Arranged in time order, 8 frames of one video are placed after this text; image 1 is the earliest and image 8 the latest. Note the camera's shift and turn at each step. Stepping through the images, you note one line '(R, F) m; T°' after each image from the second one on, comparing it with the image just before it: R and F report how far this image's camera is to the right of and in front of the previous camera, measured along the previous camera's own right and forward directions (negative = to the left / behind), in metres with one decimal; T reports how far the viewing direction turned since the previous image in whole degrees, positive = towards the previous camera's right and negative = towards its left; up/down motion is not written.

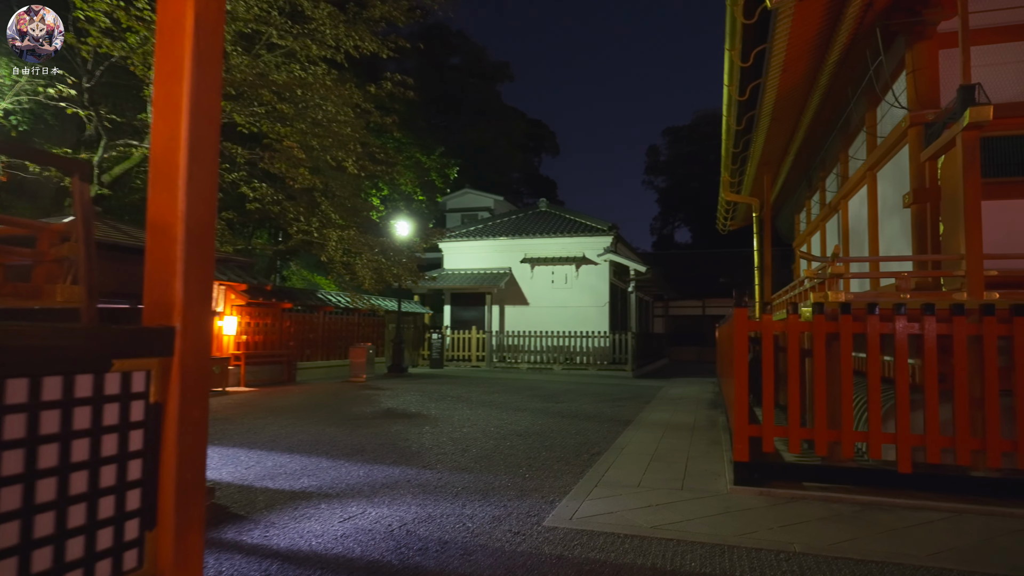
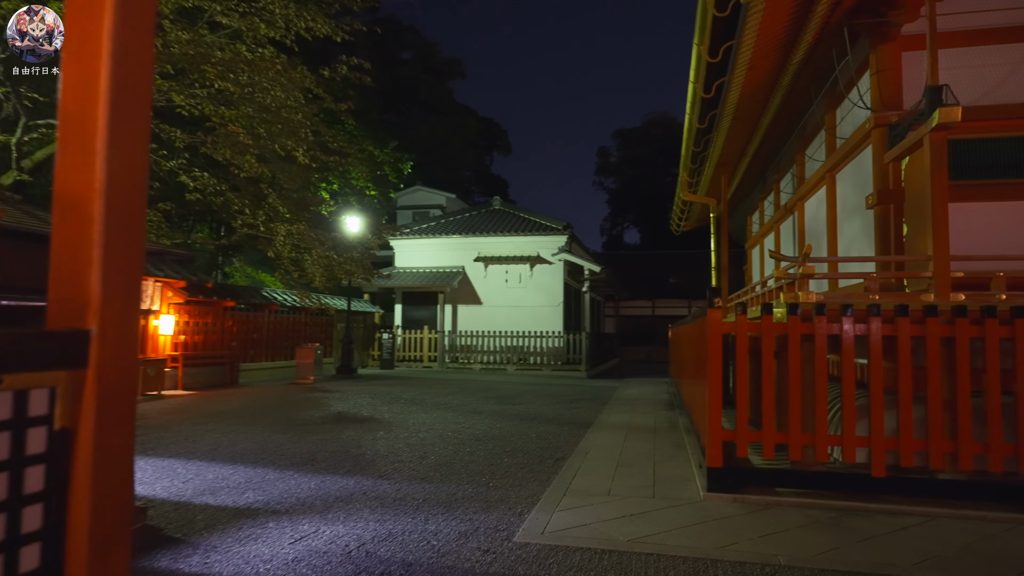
(-0.1, +0.3) m; +4°
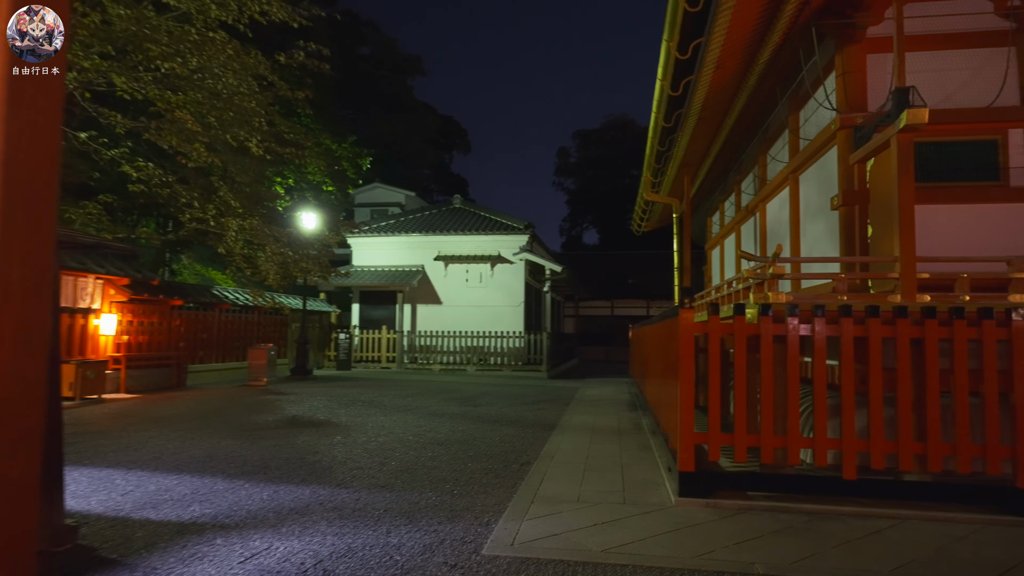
(-0.1, +0.2) m; +4°
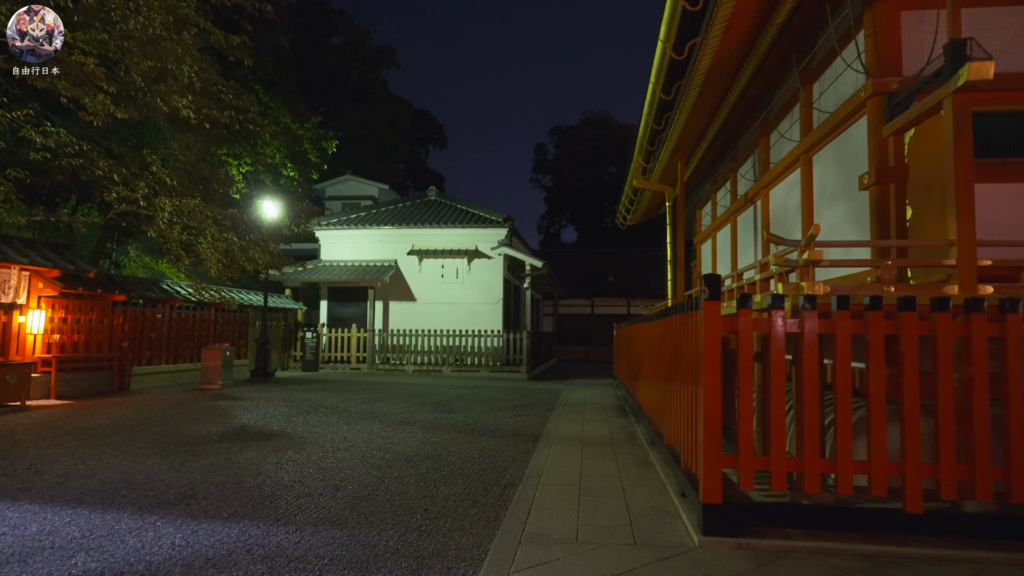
(0.0, +1.0) m; +2°
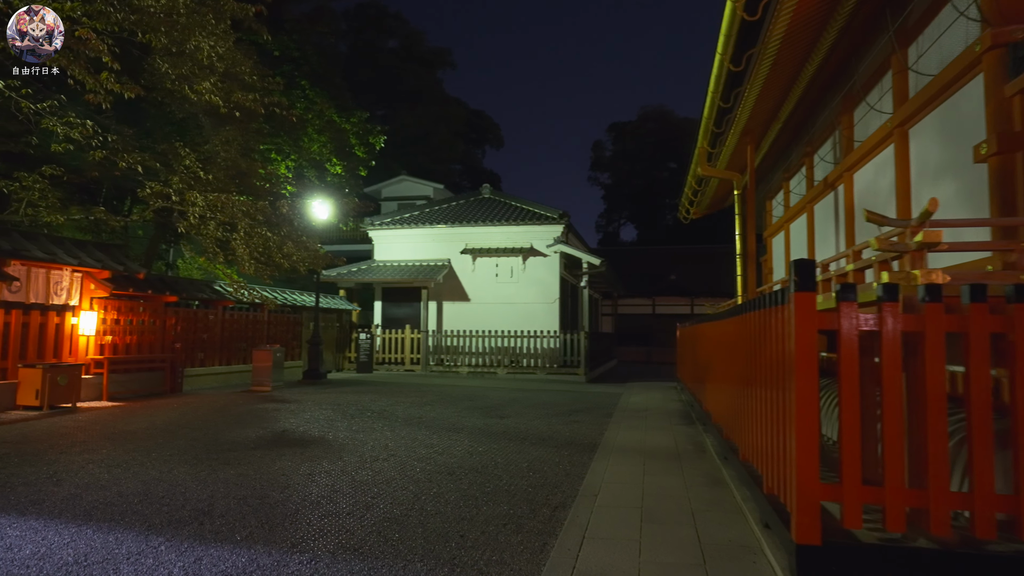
(+0.1, +0.6) m; -5°
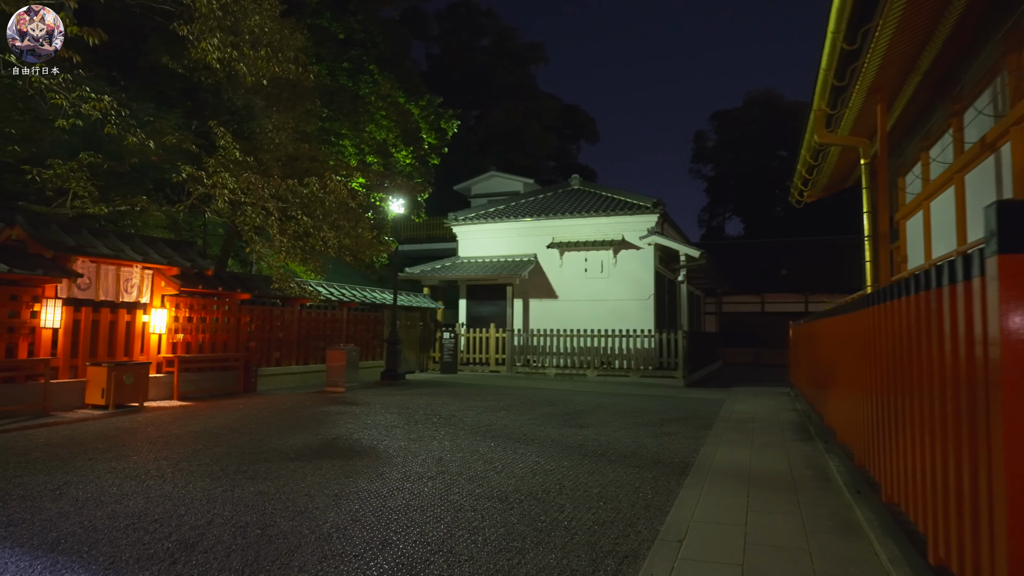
(+0.3, +1.1) m; -9°
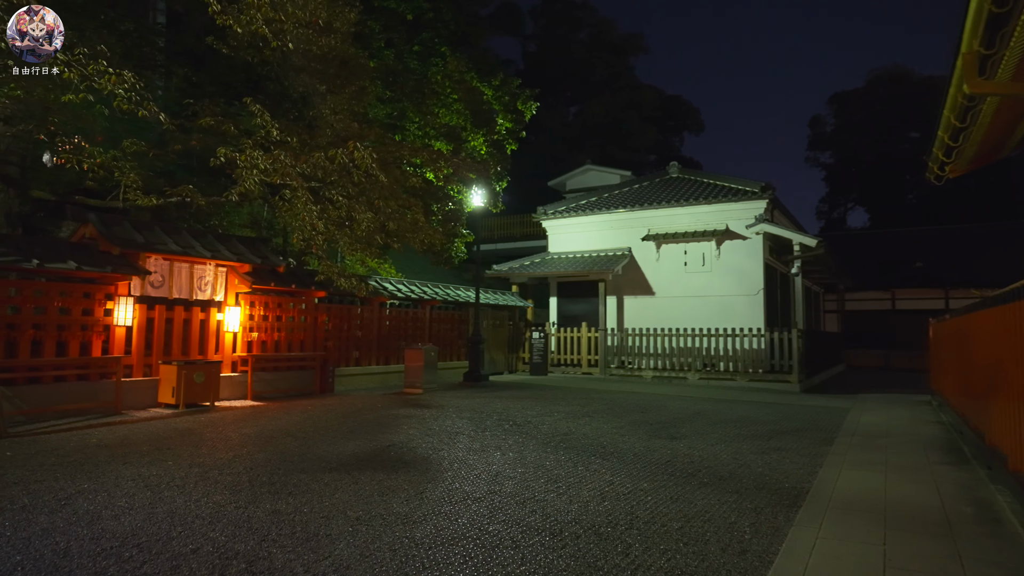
(+0.3, +0.9) m; -9°
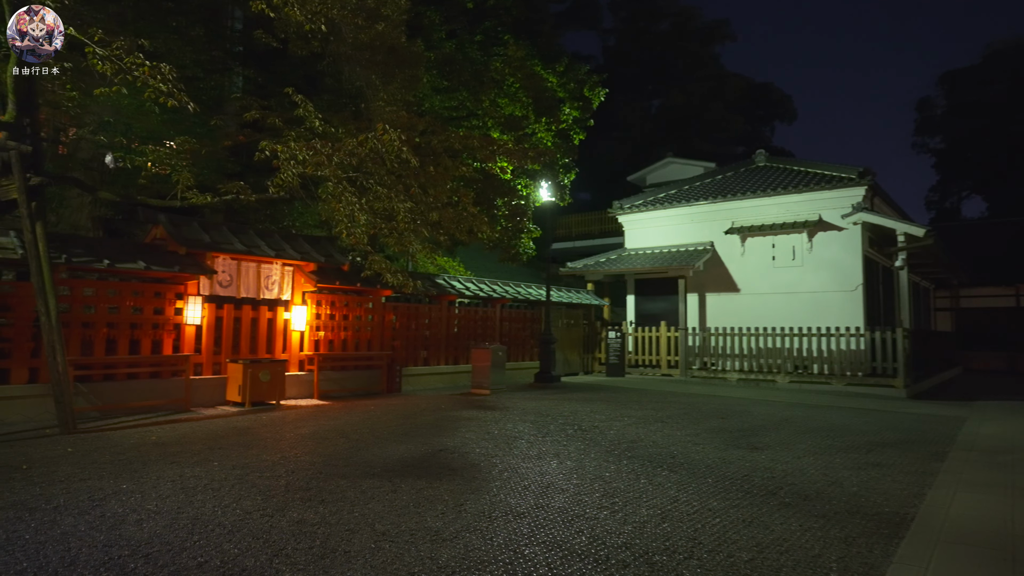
(+0.2, +0.5) m; -7°
